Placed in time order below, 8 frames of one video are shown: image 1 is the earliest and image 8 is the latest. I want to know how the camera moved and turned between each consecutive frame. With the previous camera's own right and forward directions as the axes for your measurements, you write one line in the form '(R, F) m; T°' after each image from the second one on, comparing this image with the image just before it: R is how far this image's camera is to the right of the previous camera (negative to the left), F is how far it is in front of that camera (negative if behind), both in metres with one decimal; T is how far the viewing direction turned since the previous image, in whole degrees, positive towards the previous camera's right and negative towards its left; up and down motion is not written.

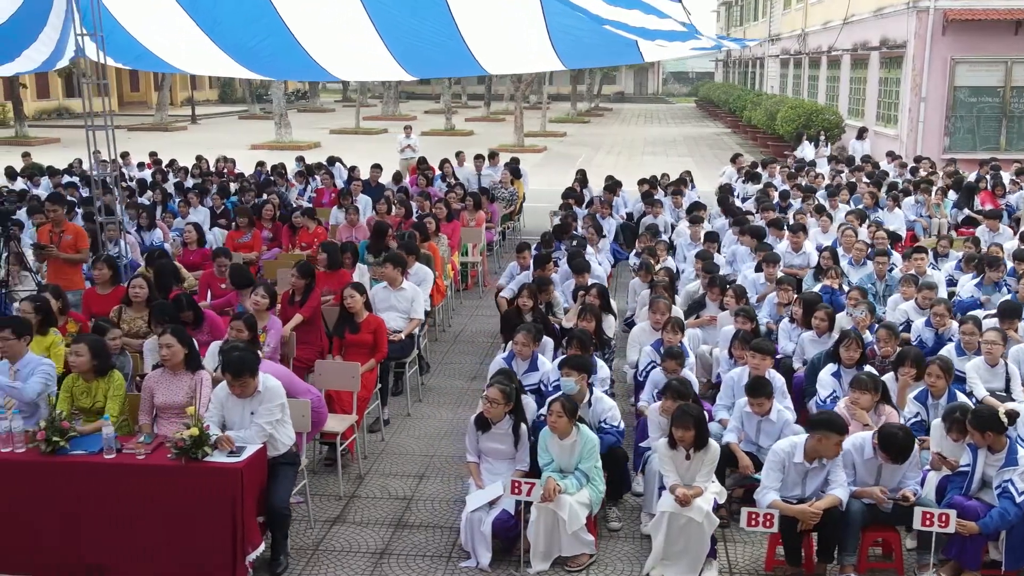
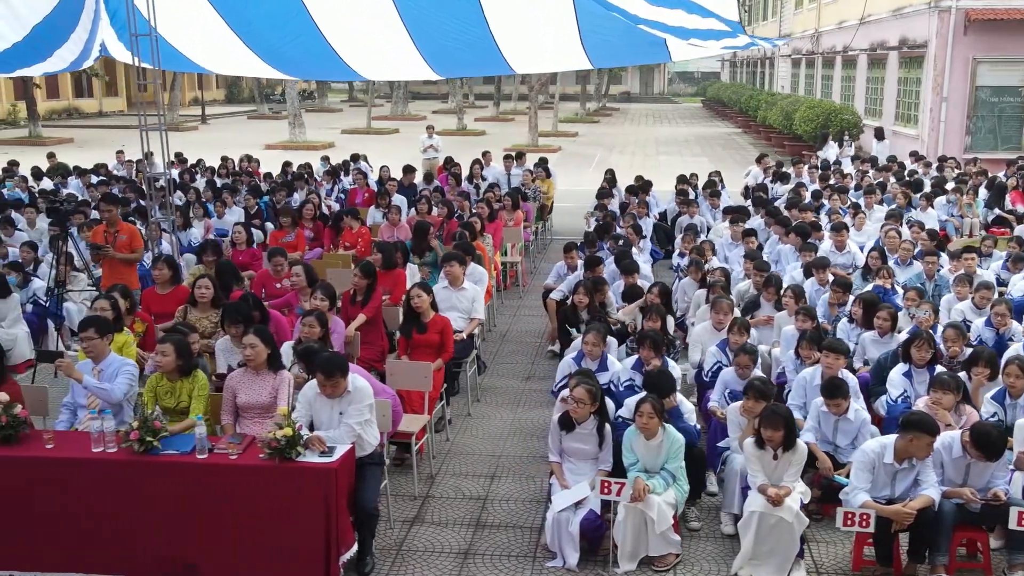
(-0.4, 0.0) m; 0°
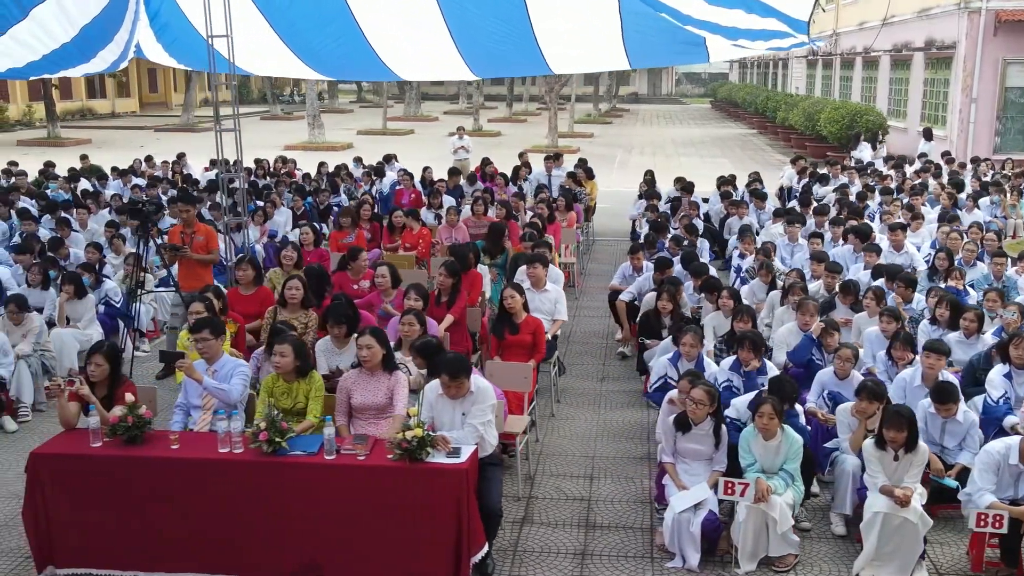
(-0.5, 0.0) m; 0°
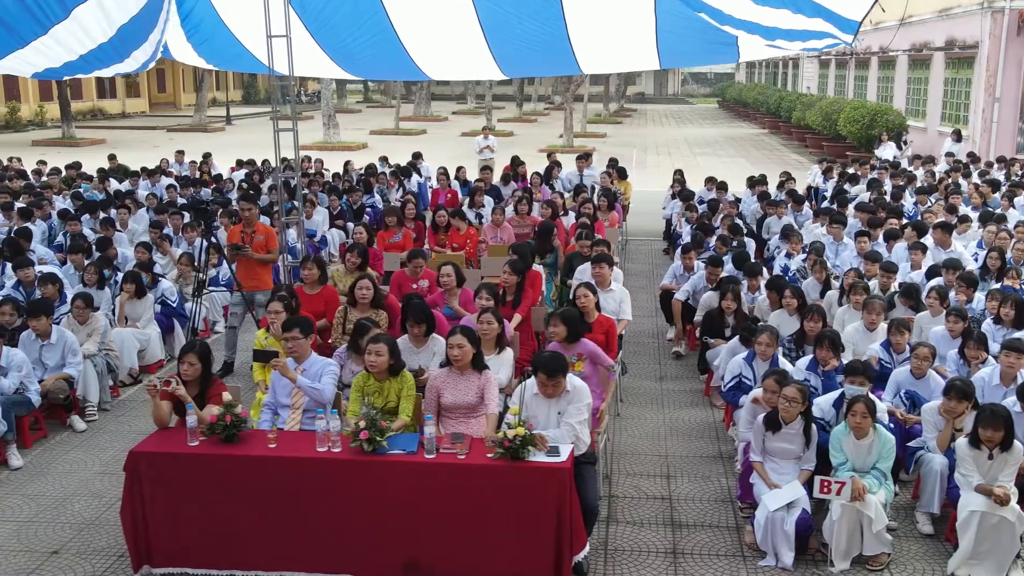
(-0.4, 0.0) m; 0°
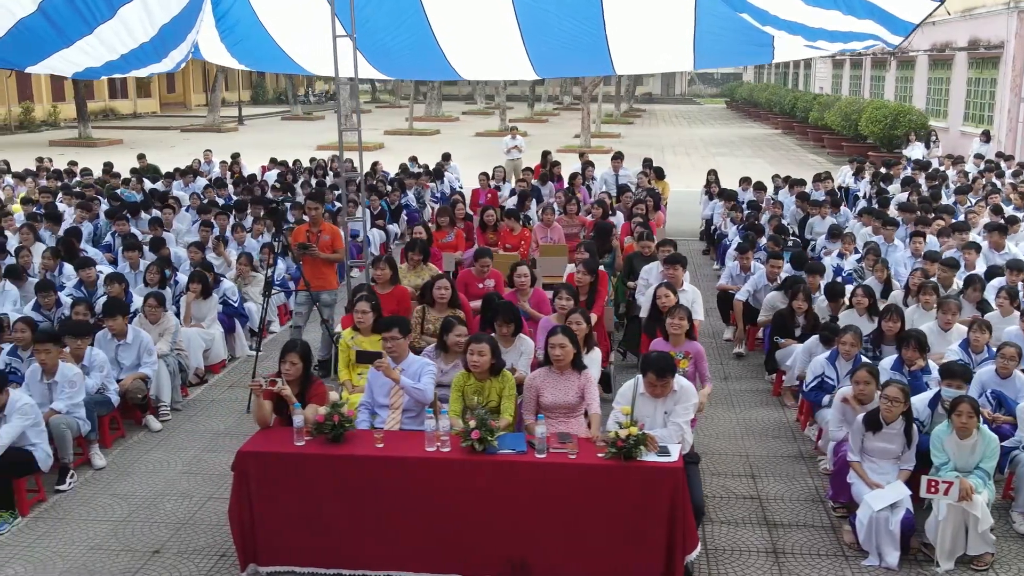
(-0.4, 0.0) m; 0°
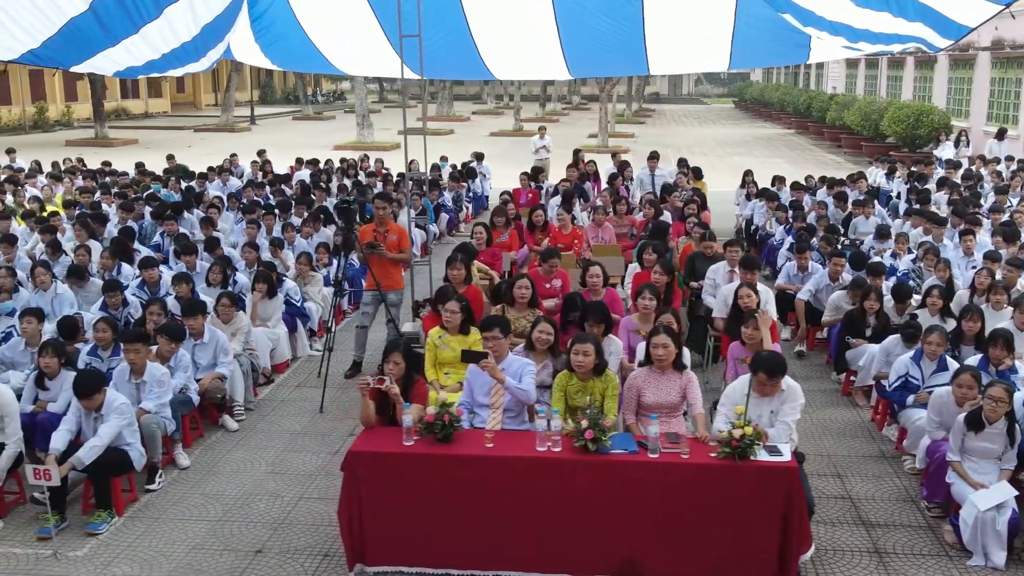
(-0.5, 0.0) m; 0°
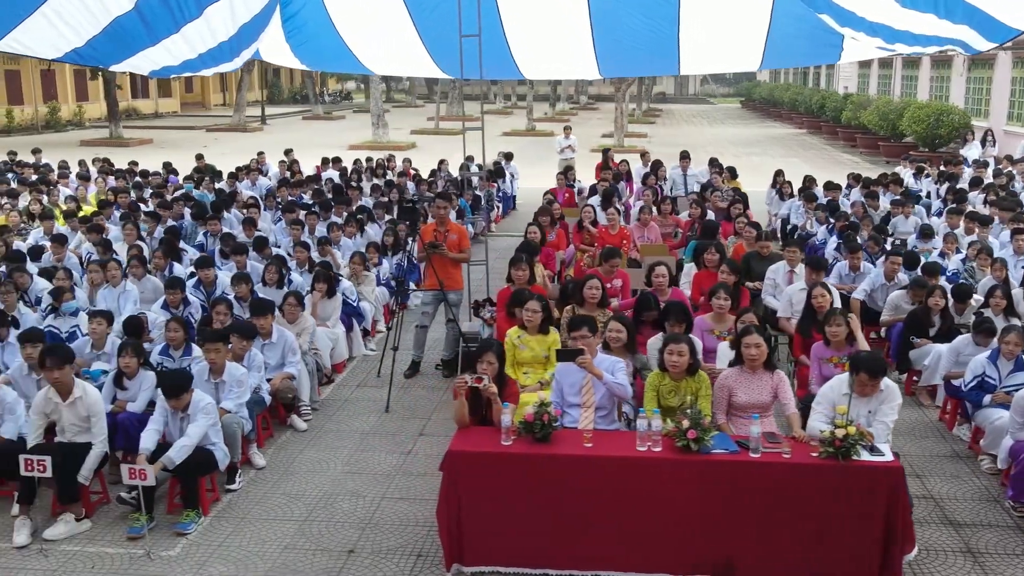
(-0.4, 0.0) m; 0°
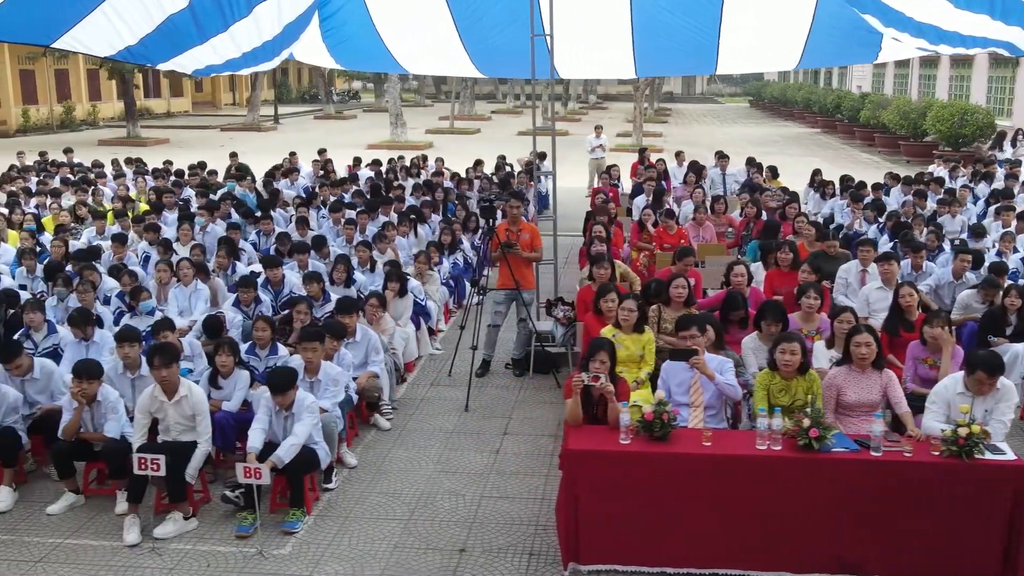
(-0.5, 0.0) m; 0°
